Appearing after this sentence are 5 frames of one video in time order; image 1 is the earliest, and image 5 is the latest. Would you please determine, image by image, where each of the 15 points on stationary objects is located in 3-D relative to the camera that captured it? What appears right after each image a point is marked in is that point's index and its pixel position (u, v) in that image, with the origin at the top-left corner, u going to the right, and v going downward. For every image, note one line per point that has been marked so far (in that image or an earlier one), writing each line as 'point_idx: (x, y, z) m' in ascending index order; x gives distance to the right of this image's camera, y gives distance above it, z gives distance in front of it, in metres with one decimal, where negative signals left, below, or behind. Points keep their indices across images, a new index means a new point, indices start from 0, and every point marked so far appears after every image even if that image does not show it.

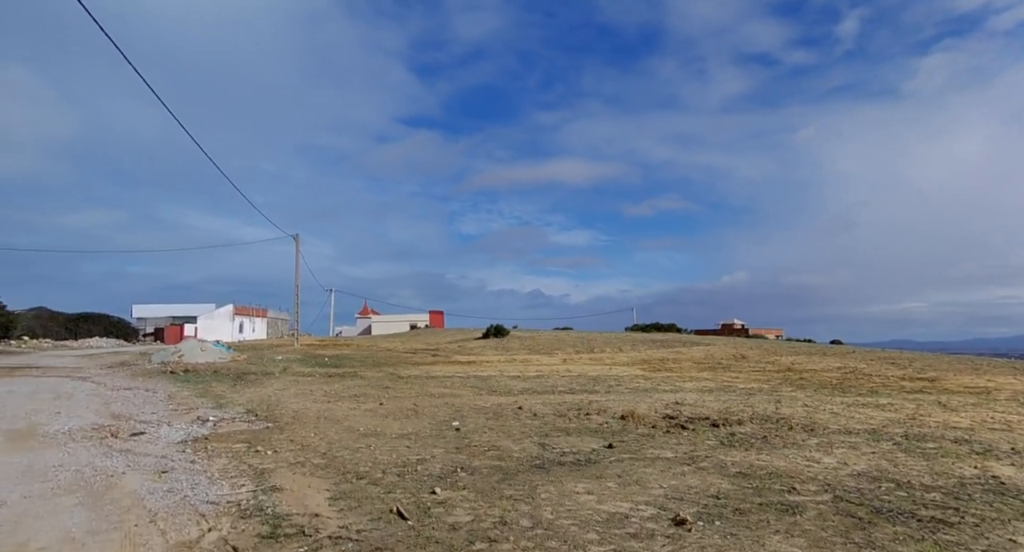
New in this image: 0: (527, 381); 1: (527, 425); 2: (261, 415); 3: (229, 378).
0: (+0.5, -3.2, +18.3) m
1: (+0.3, -2.3, +9.4) m
2: (-4.5, -2.5, +11.0) m
3: (-8.4, -3.1, +18.1) m
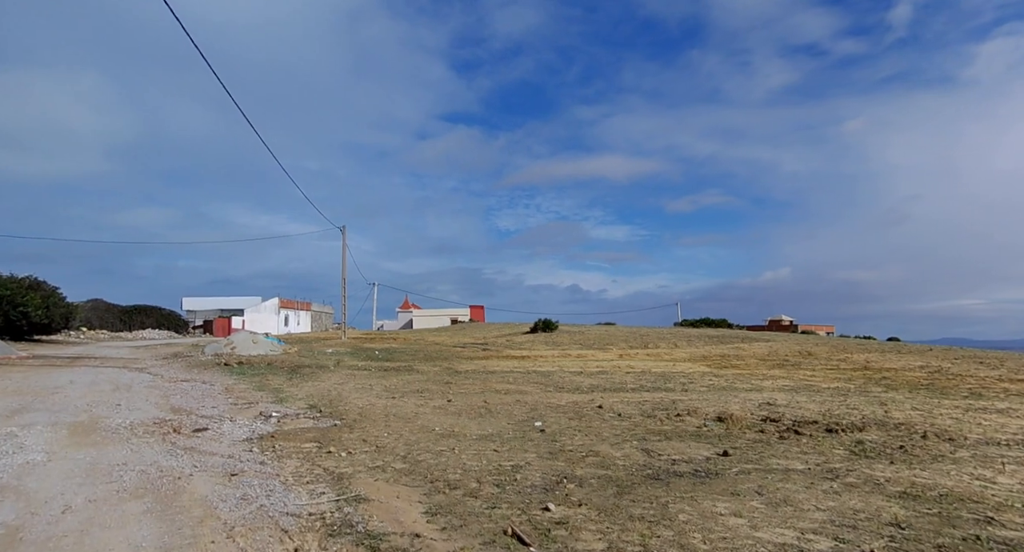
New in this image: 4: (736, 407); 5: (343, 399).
0: (+2.3, -2.9, +17.4) m
1: (+1.5, -2.2, +8.5) m
2: (-3.2, -2.3, +10.4) m
3: (-6.6, -2.8, +17.7) m
4: (+4.0, -2.3, +10.8) m
5: (-3.3, -2.4, +11.9) m
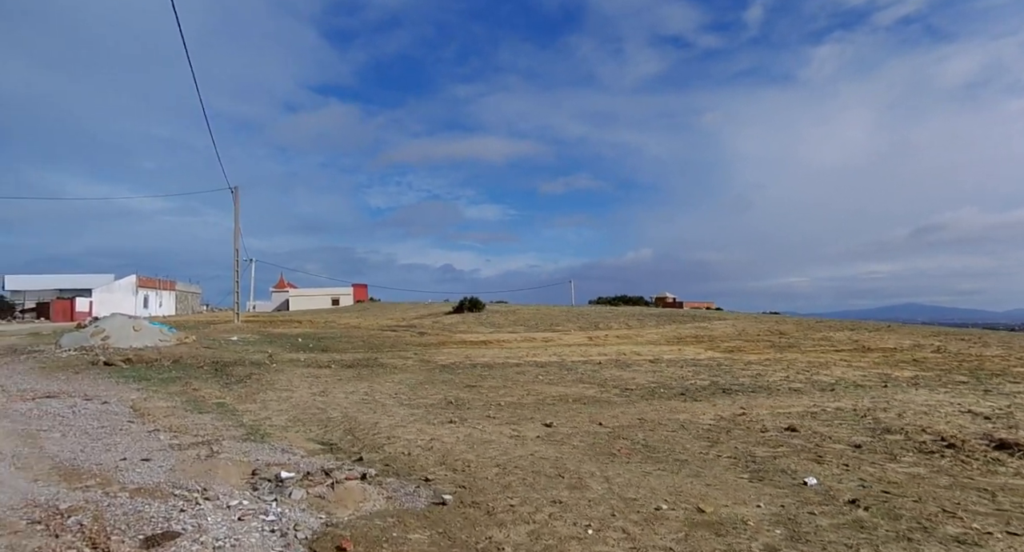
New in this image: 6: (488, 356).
0: (+2.6, -2.2, +13.8) m
1: (+3.6, -1.7, +4.9) m
2: (-1.3, -1.8, +5.8) m
3: (-6.2, -2.0, +12.3) m
4: (+5.6, -1.8, +7.6) m
5: (-1.7, -1.8, +7.3) m
6: (-0.7, -2.2, +16.8) m
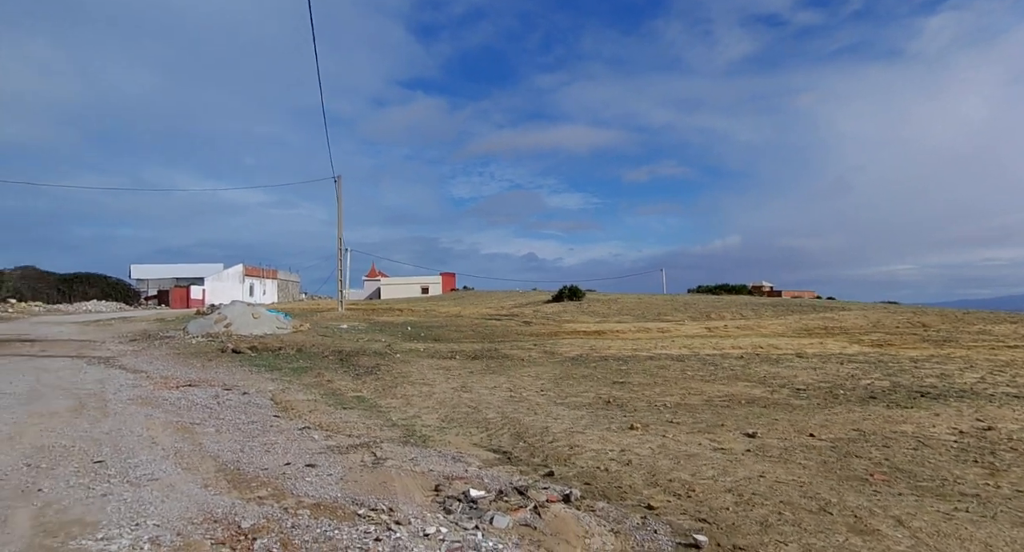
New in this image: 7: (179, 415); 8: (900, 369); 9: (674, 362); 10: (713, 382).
0: (+5.5, -1.9, +12.3) m
1: (+5.3, -1.6, +3.3) m
2: (+0.5, -1.7, +4.9) m
3: (-3.5, -1.8, +12.0) m
4: (+7.6, -1.6, +5.8) m
5: (+0.3, -1.7, +6.4) m
6: (+2.6, -1.9, +15.7) m
7: (-4.1, -1.7, +7.4) m
8: (+7.8, -1.9, +12.3) m
9: (+3.5, -1.8, +13.0) m
10: (+3.4, -1.8, +10.4) m
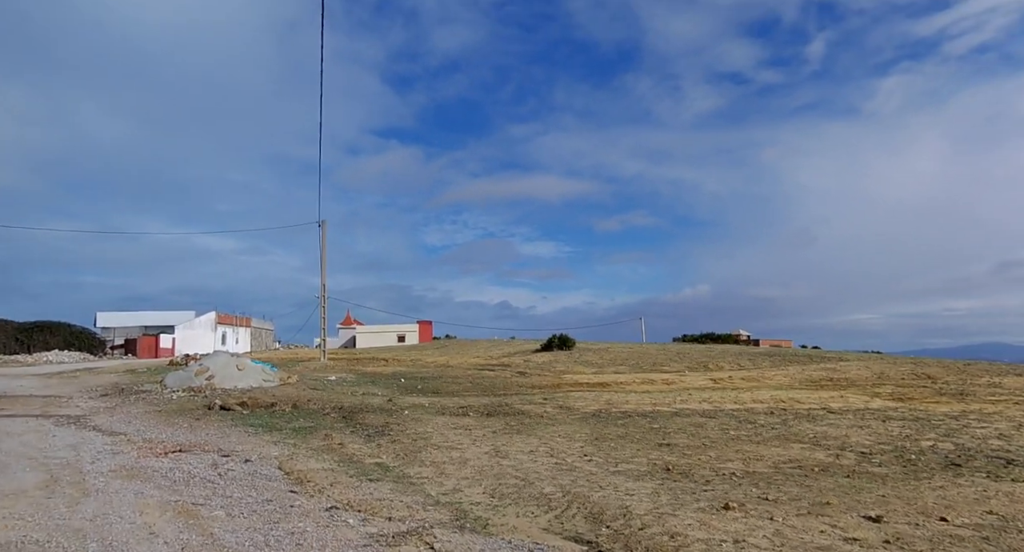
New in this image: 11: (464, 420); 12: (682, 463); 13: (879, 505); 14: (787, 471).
0: (+5.9, -2.8, +11.5) m
1: (+6.0, -1.8, +2.5) m
2: (+1.2, -2.0, +3.9) m
3: (-3.0, -2.7, +10.8) m
4: (+8.3, -2.1, +5.1) m
5: (+0.9, -2.1, +5.4) m
6: (+2.9, -3.1, +14.8) m
7: (-3.5, -2.2, +6.3) m
8: (+8.2, -2.9, +11.6) m
9: (+3.8, -2.8, +12.1) m
10: (+3.9, -2.6, +9.5) m
11: (-0.9, -2.7, +11.5) m
12: (+2.1, -2.4, +7.8) m
13: (+3.4, -2.1, +5.7) m
14: (+3.3, -2.3, +7.4) m
